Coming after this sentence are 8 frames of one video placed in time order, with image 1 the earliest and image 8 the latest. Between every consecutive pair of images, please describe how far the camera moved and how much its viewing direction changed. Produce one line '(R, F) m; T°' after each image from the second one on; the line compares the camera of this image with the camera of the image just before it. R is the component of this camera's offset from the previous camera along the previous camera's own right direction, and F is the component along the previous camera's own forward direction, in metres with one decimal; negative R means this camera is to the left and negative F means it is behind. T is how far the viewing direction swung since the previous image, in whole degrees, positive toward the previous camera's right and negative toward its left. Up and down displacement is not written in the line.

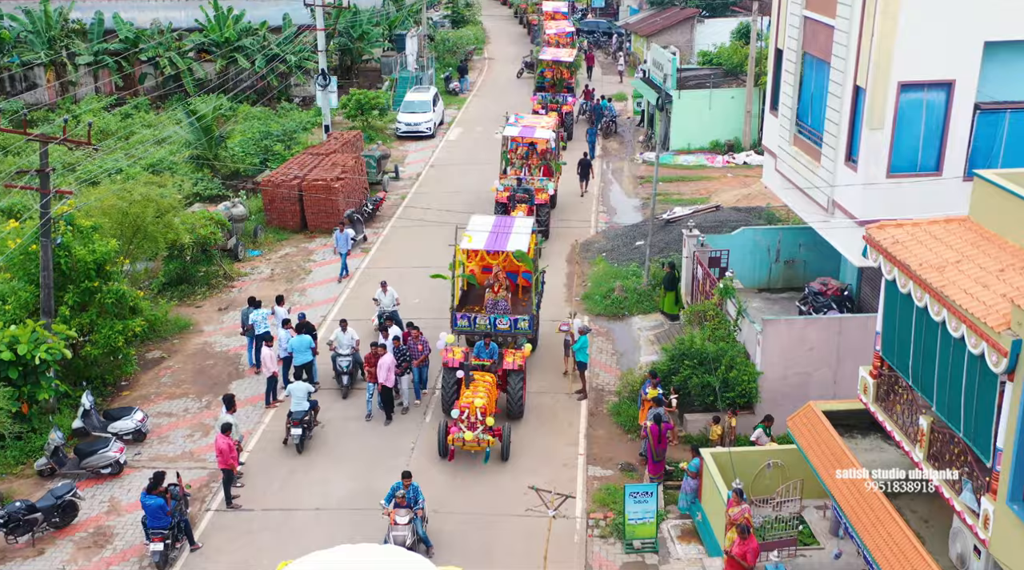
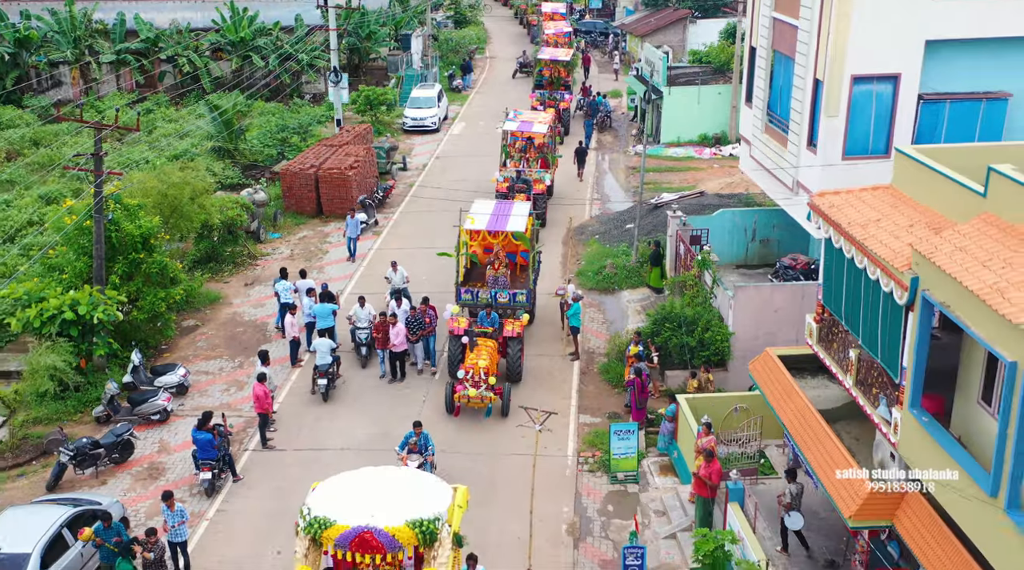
(0.0, -2.2) m; 0°
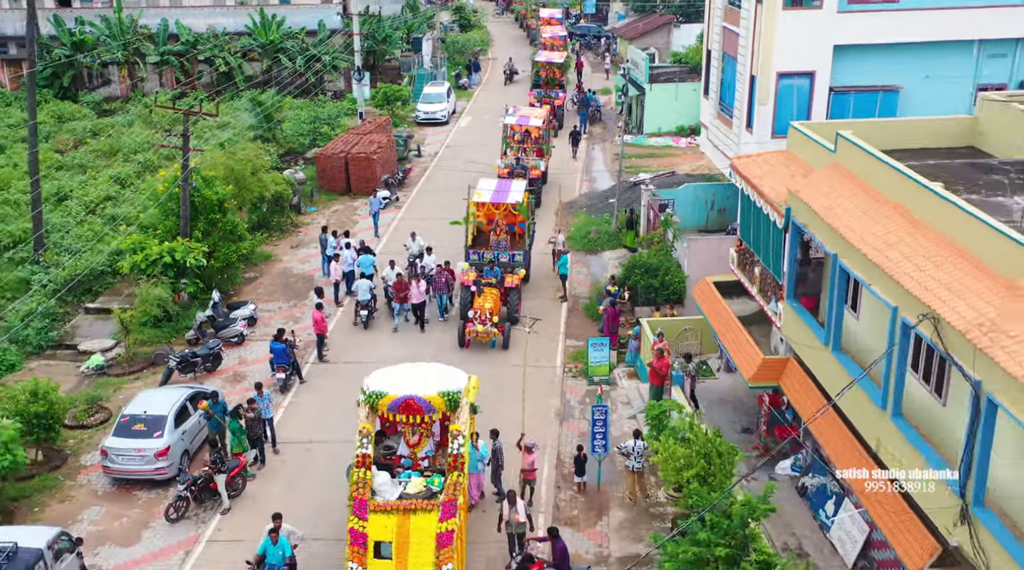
(0.0, -5.1) m; 0°
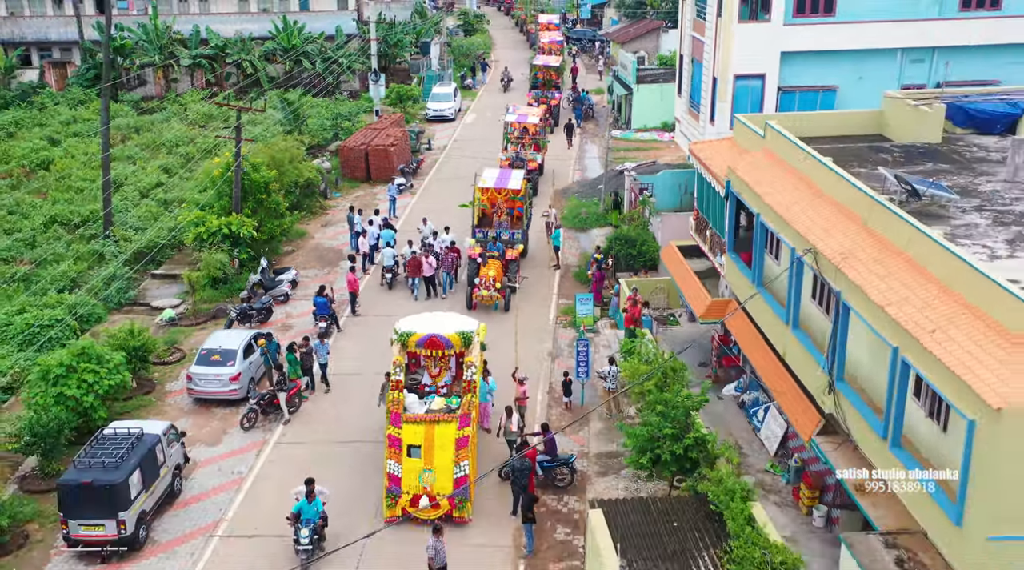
(0.0, -4.6) m; 0°
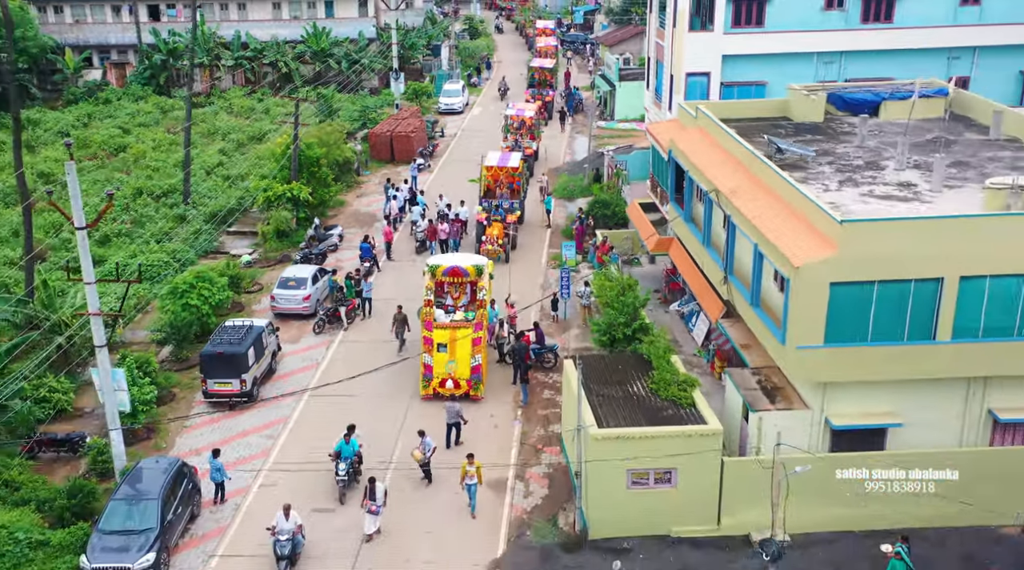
(0.0, -7.7) m; 0°
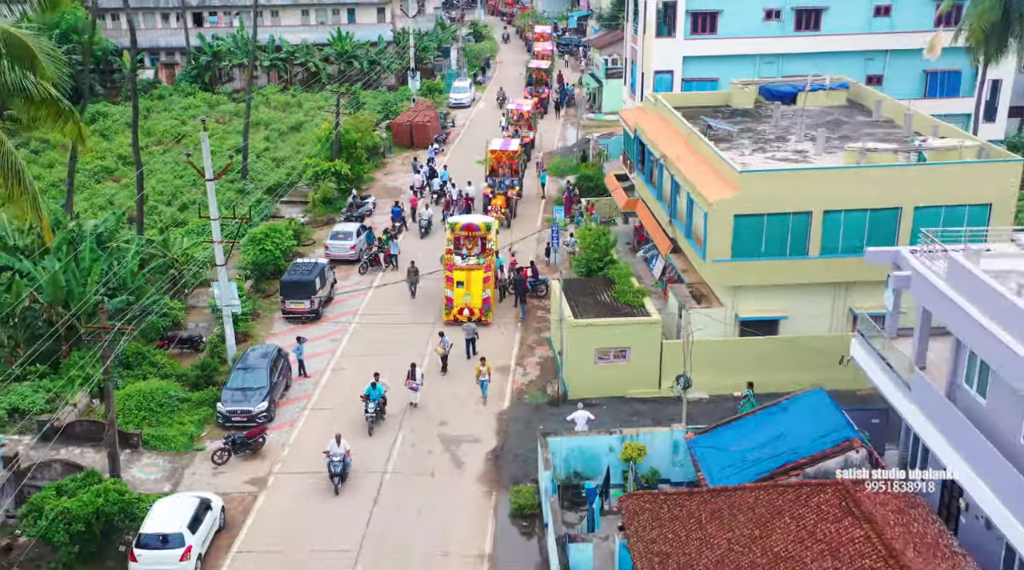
(-0.1, -8.3) m; 0°
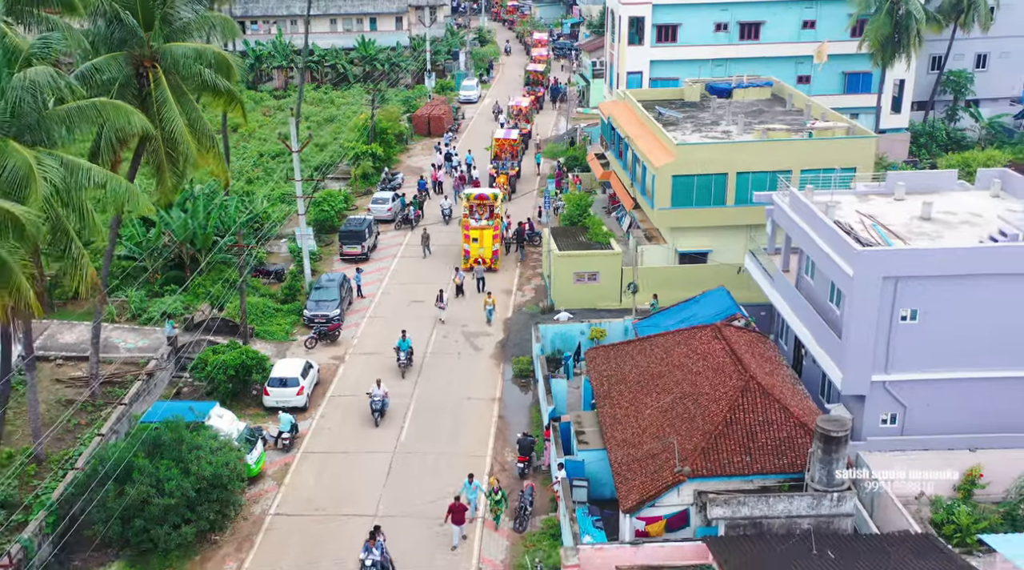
(-0.1, -10.8) m; 0°
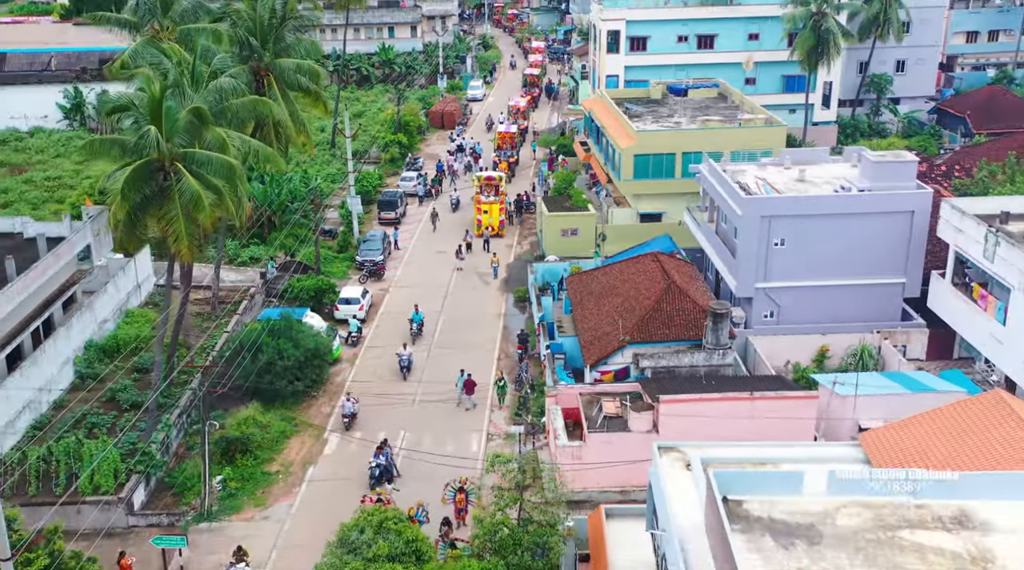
(-0.1, -12.3) m; 0°
